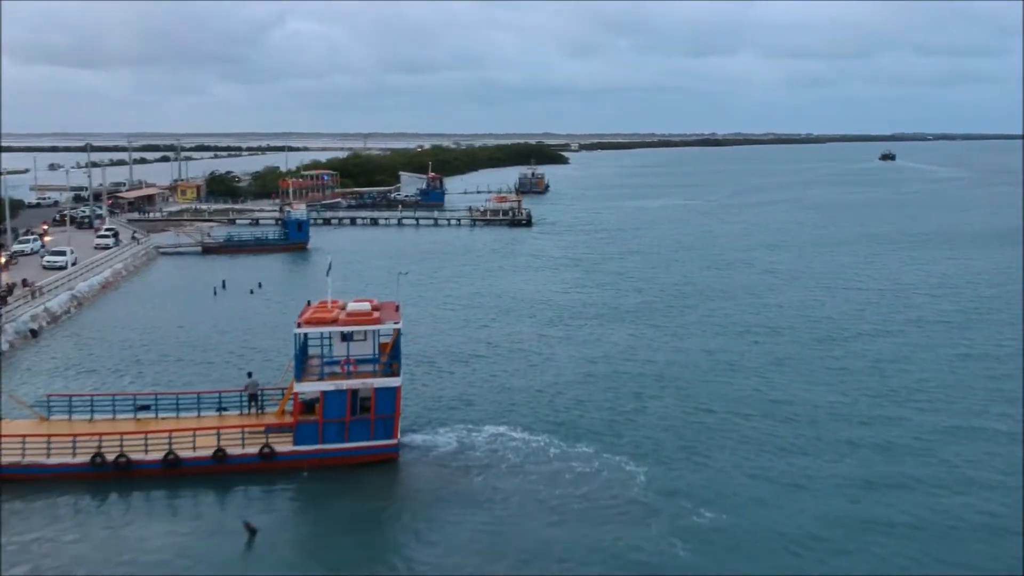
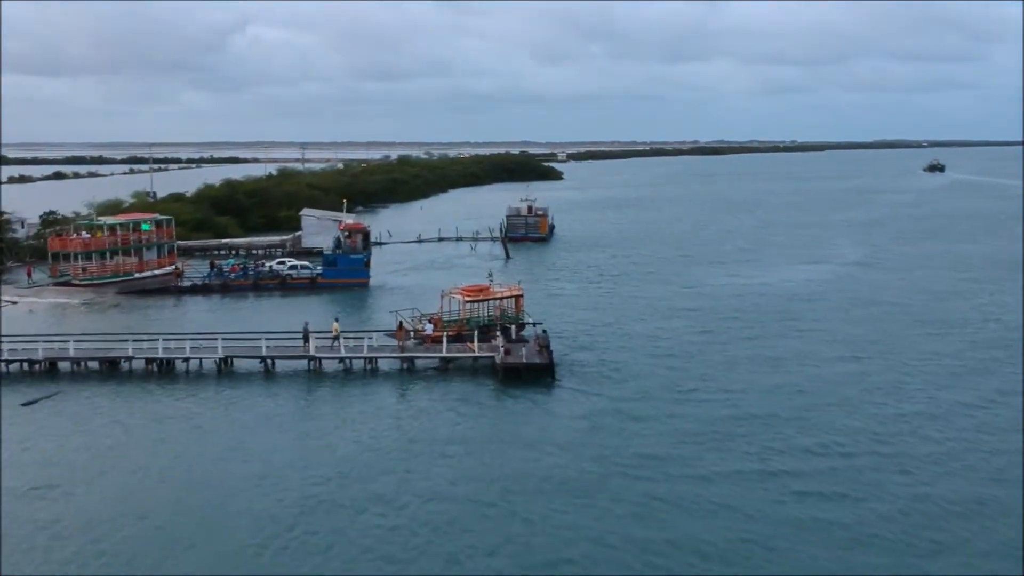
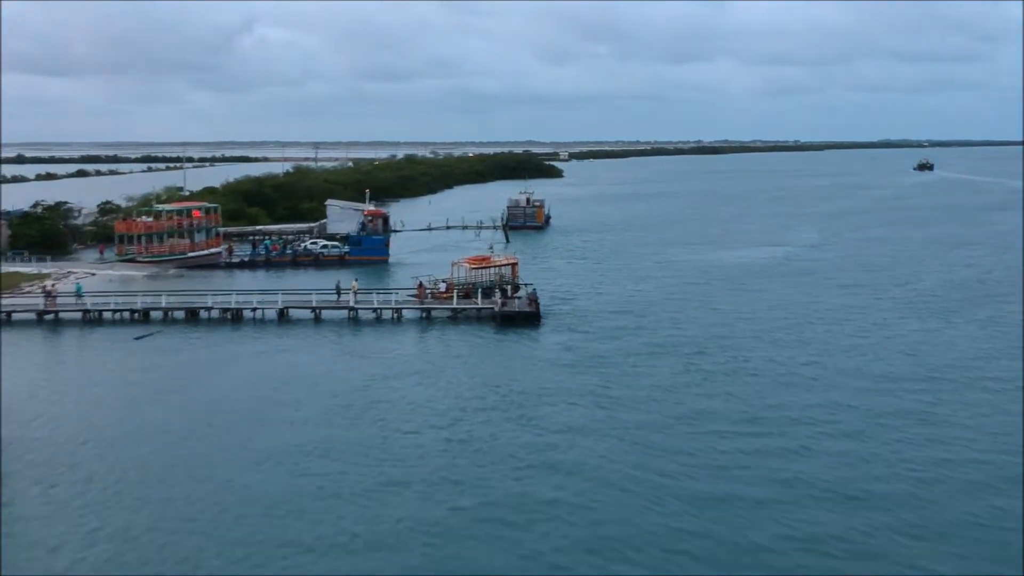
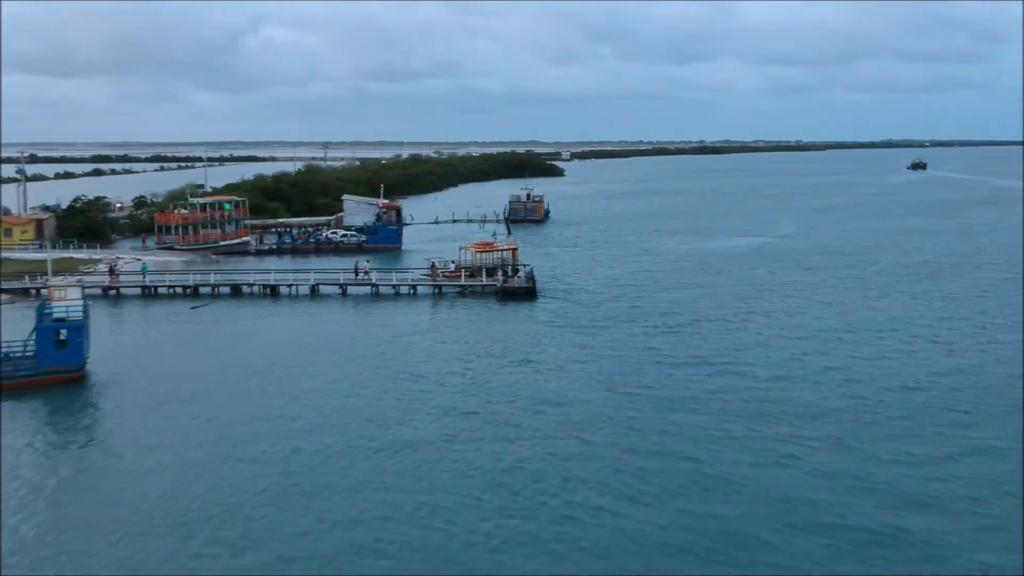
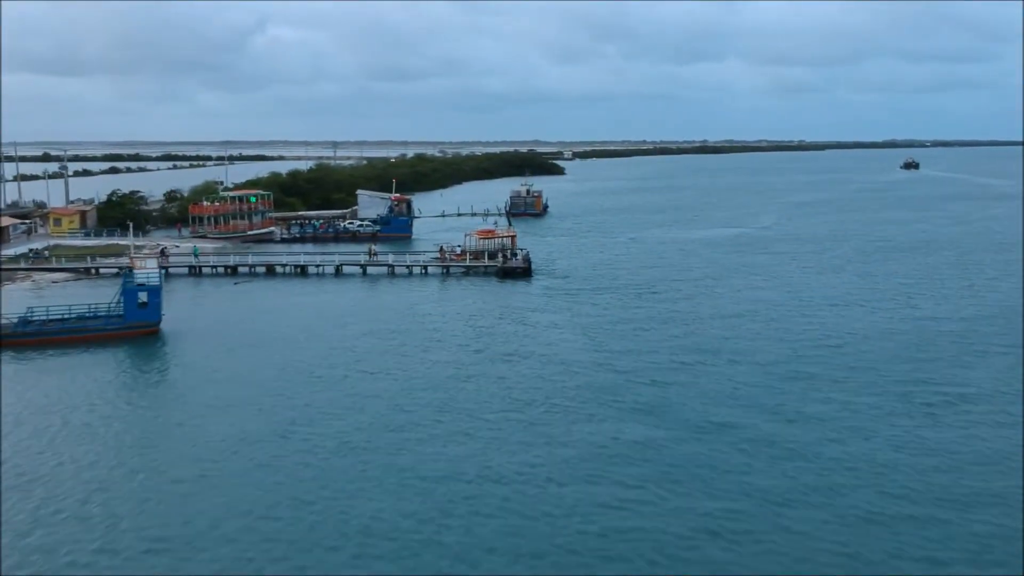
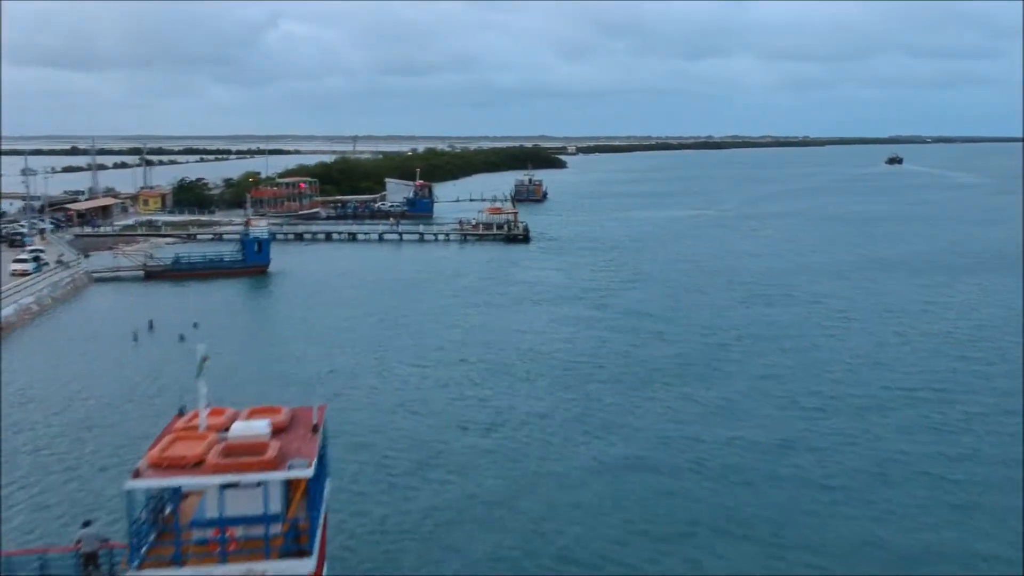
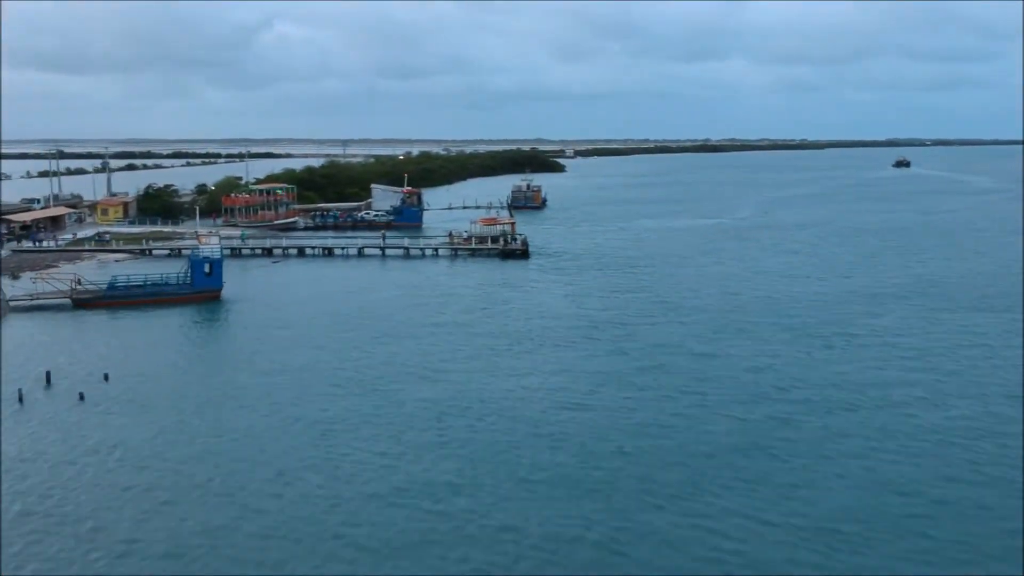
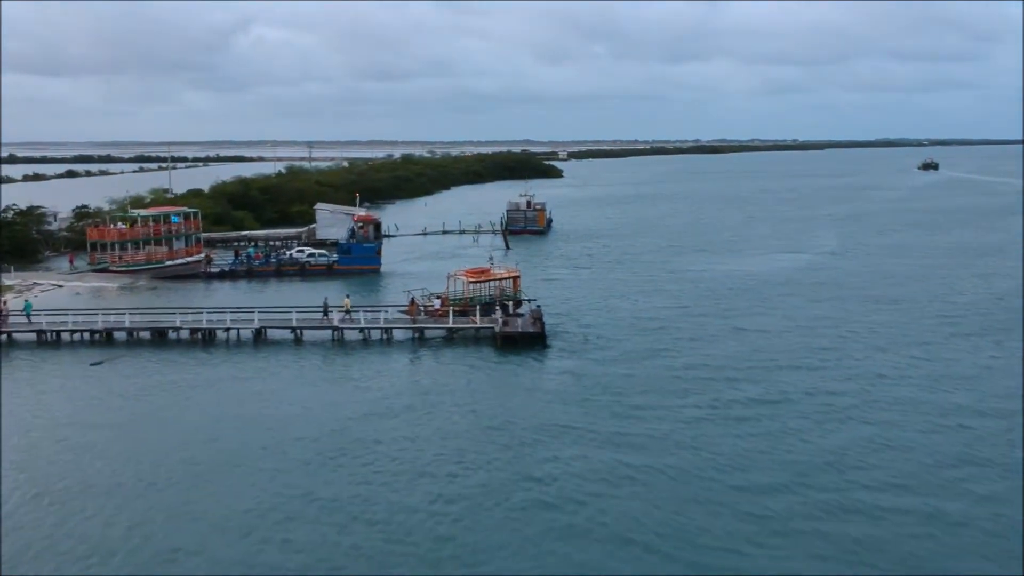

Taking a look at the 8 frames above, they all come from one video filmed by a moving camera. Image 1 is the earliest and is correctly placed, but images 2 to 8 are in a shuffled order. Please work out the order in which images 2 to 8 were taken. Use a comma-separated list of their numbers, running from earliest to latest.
6, 7, 5, 4, 3, 8, 2
